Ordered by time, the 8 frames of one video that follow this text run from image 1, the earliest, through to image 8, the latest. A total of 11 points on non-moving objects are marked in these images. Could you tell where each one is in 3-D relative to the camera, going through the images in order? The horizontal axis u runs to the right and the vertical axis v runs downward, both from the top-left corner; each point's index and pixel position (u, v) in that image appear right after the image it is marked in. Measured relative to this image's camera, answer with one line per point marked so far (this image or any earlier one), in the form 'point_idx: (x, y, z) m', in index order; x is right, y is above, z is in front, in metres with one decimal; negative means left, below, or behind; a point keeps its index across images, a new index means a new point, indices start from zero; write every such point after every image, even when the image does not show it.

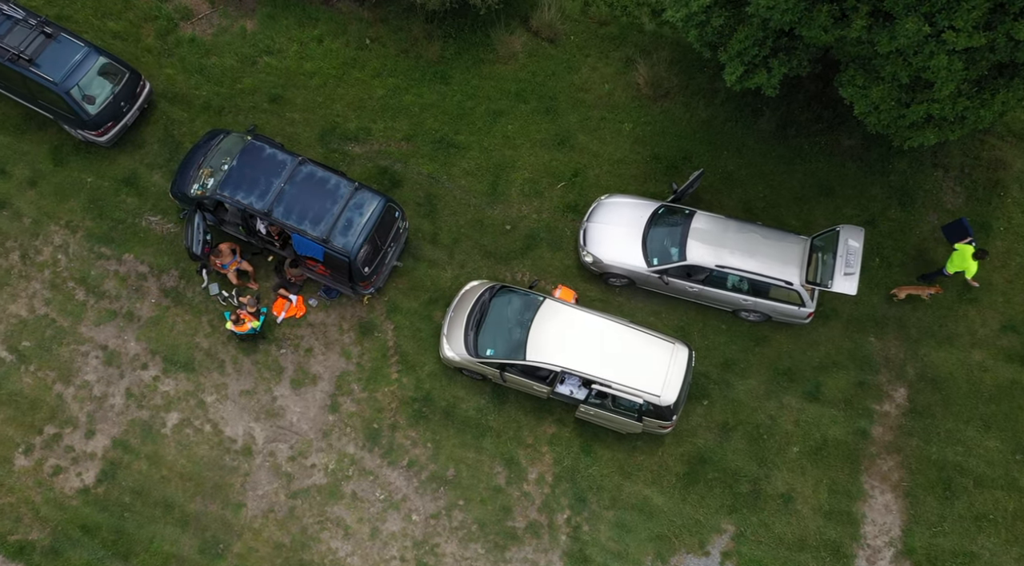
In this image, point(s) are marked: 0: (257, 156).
0: (-4.1, +2.1, +11.6) m
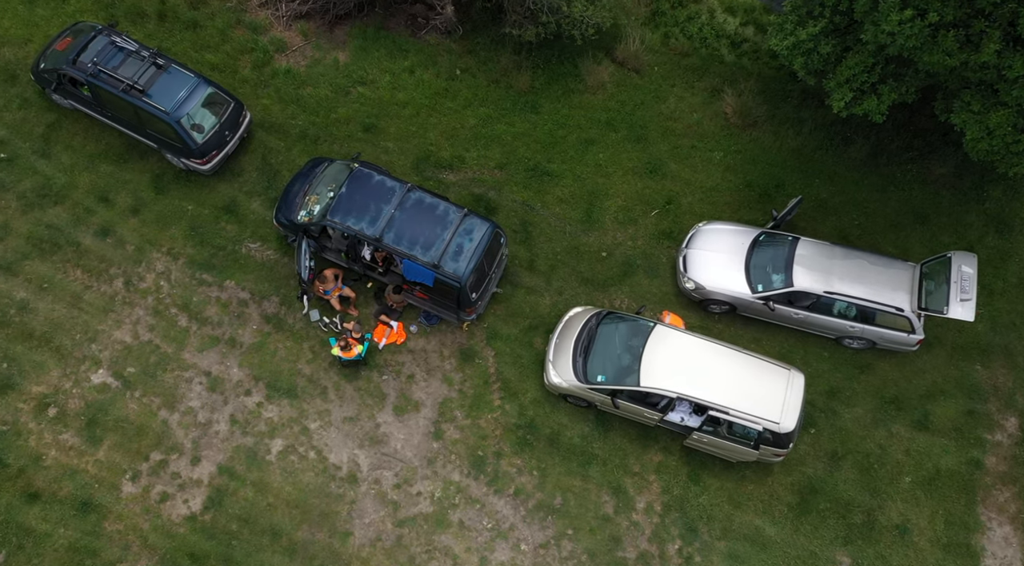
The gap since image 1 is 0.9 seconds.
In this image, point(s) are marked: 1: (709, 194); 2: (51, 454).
0: (-2.3, +1.6, +11.7) m
1: (+3.7, +1.7, +13.6) m
2: (-7.4, -2.7, +11.5) m
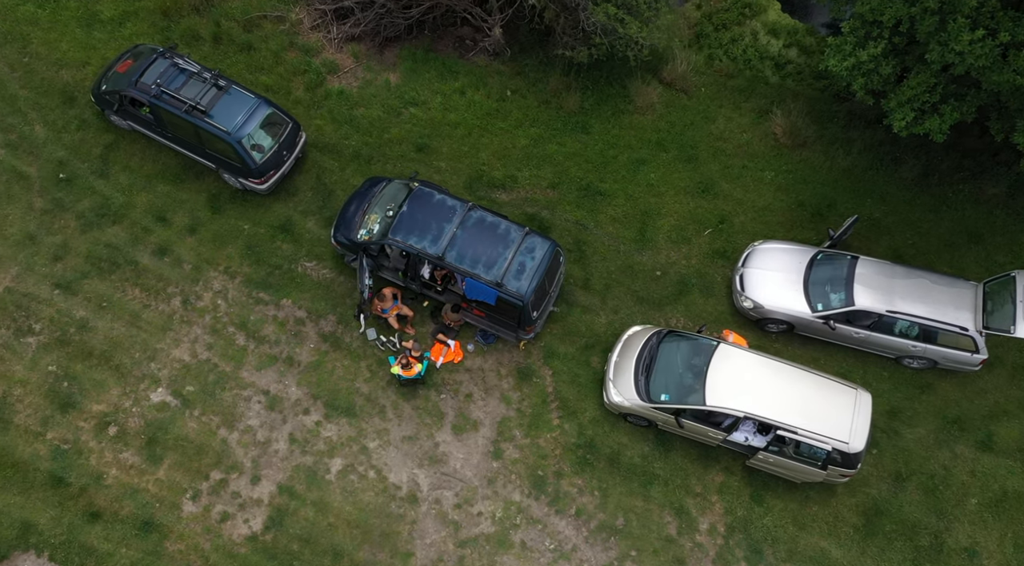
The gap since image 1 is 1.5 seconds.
0: (-1.4, +1.3, +11.8) m
1: (+4.7, +1.3, +13.6) m
2: (-6.4, -3.0, +11.5) m
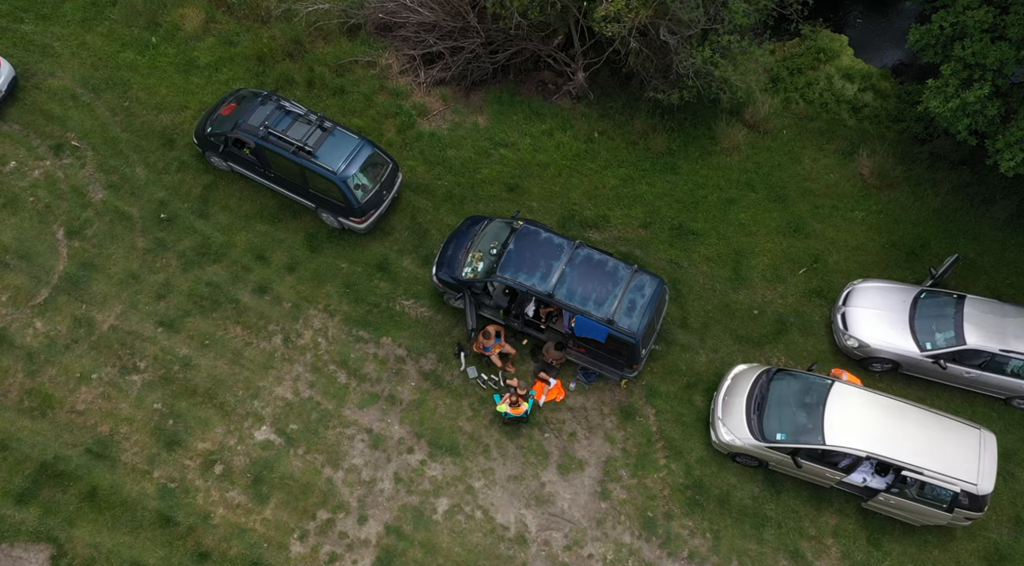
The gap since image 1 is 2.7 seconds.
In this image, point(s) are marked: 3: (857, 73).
0: (+0.4, +0.7, +11.9) m
1: (+6.5, +0.6, +13.6) m
2: (-4.6, -3.6, +11.4) m
3: (+7.6, +4.6, +15.9) m
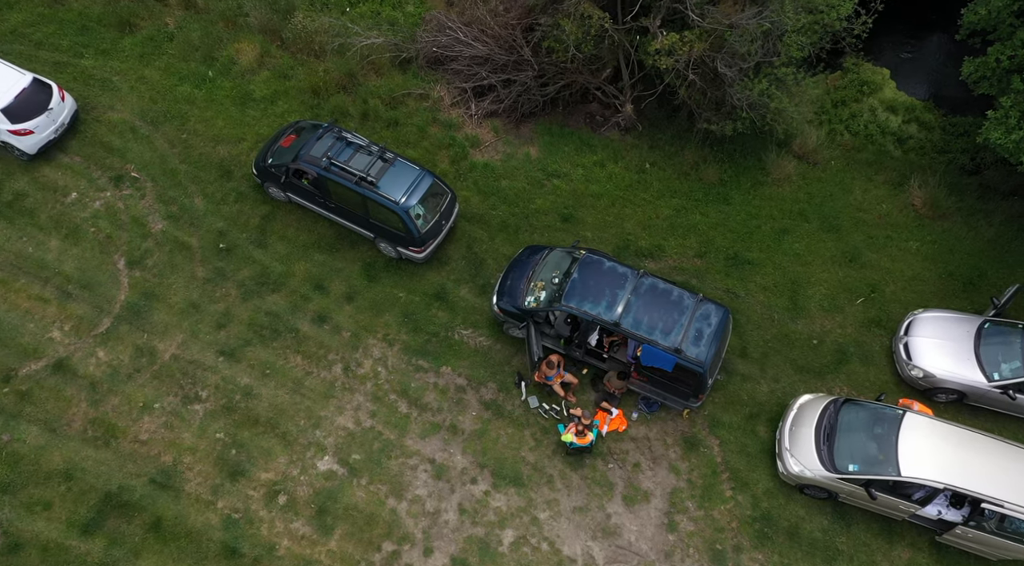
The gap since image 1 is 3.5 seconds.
0: (+1.4, +0.2, +12.0) m
1: (+7.6, 0.0, +13.6) m
2: (-3.6, -4.1, +11.3) m
3: (+8.7, +4.0, +16.0) m
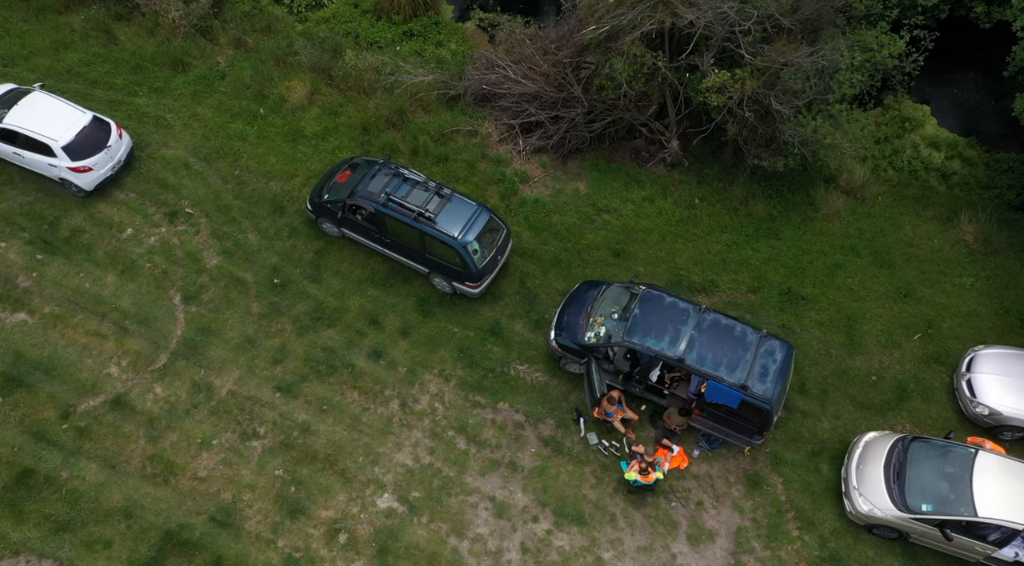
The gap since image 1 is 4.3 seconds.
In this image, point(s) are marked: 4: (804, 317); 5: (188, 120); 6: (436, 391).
0: (+2.5, -0.4, +11.9) m
1: (+8.6, -0.6, +13.6) m
2: (-2.6, -4.7, +11.1) m
3: (+9.7, +3.2, +16.1) m
4: (+5.5, -0.6, +13.6) m
5: (-7.1, +3.6, +15.8) m
6: (-1.4, -1.9, +12.9) m
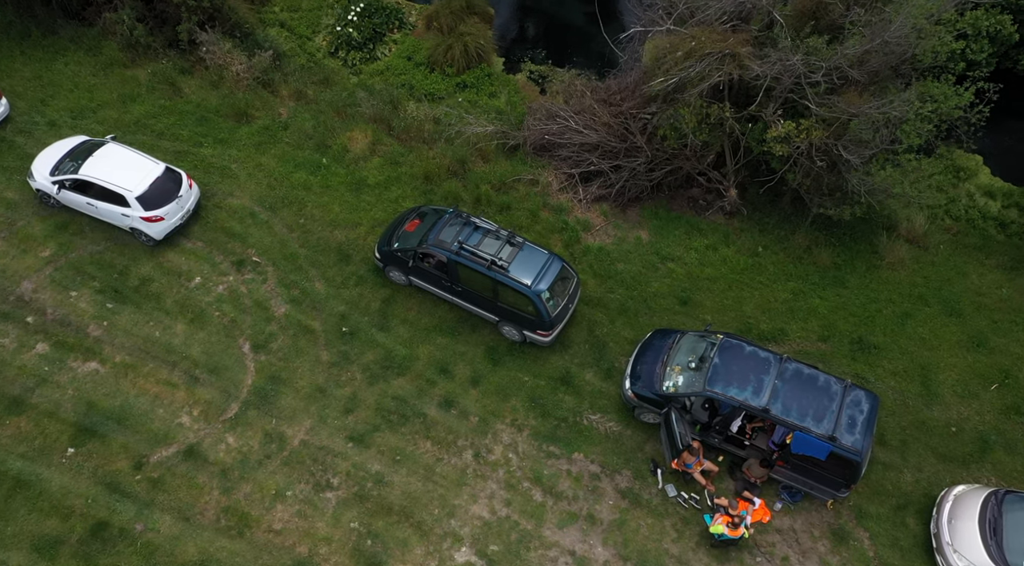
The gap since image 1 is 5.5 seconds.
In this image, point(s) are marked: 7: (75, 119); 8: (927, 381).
0: (+3.8, -1.2, +11.9) m
1: (+9.9, -1.5, +13.4) m
2: (-1.3, -5.4, +10.8) m
3: (+11.1, +2.1, +16.2) m
4: (+6.8, -1.5, +13.4) m
5: (-5.8, +2.5, +16.0) m
6: (0.0, -2.8, +12.7) m
7: (-10.0, +3.8, +16.5) m
8: (+7.7, -1.8, +13.3) m
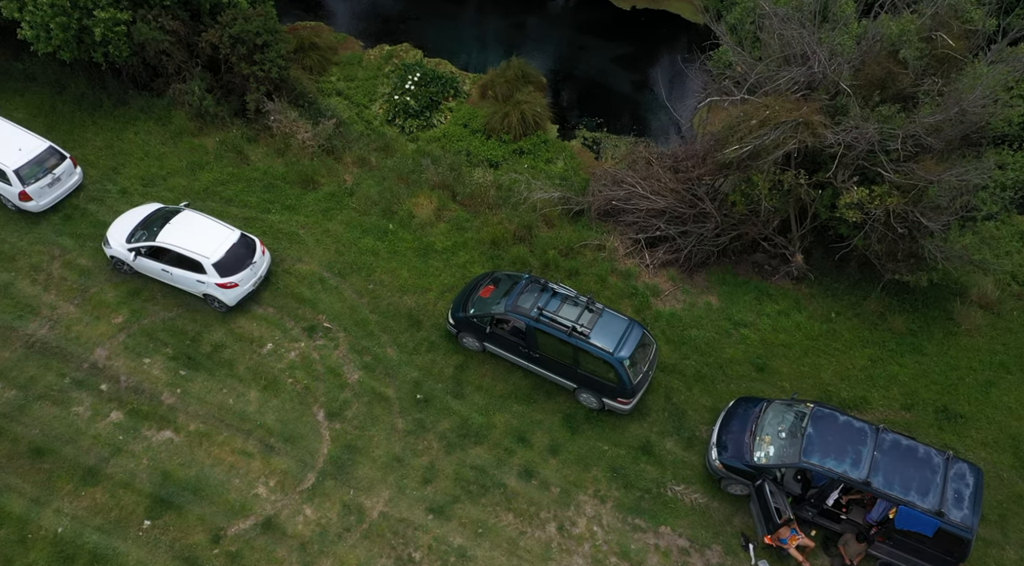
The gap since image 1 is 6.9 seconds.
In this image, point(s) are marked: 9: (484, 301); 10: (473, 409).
0: (+5.2, -2.3, +11.6) m
1: (+11.4, -2.8, +13.1) m
2: (+0.2, -6.4, +10.3) m
3: (+12.6, +0.7, +16.1) m
4: (+8.3, -2.8, +13.1) m
5: (-4.3, +1.1, +16.2) m
6: (+1.4, -4.0, +12.4) m
7: (-8.5, +2.3, +16.7) m
8: (+9.1, -3.0, +12.9) m
9: (-0.5, -0.4, +13.8) m
10: (-0.8, -2.4, +13.6) m
